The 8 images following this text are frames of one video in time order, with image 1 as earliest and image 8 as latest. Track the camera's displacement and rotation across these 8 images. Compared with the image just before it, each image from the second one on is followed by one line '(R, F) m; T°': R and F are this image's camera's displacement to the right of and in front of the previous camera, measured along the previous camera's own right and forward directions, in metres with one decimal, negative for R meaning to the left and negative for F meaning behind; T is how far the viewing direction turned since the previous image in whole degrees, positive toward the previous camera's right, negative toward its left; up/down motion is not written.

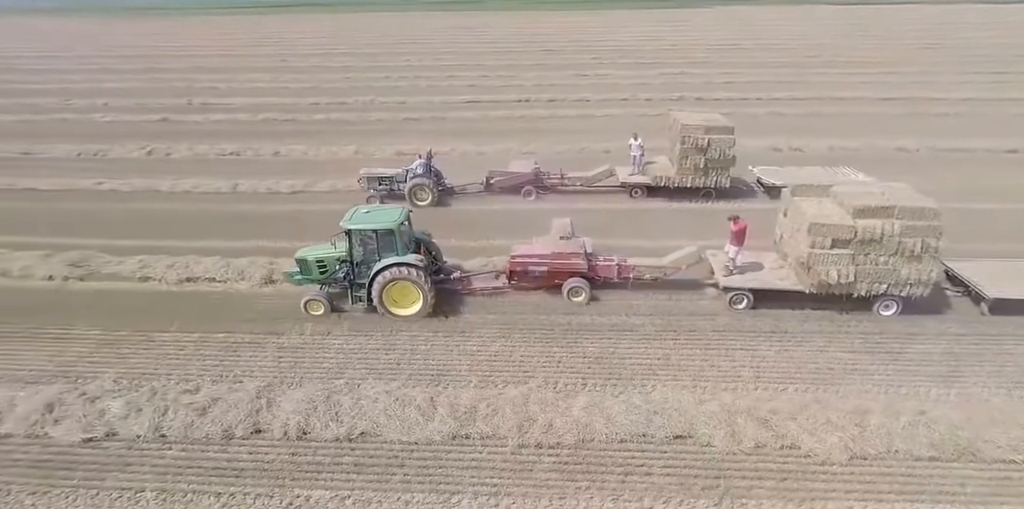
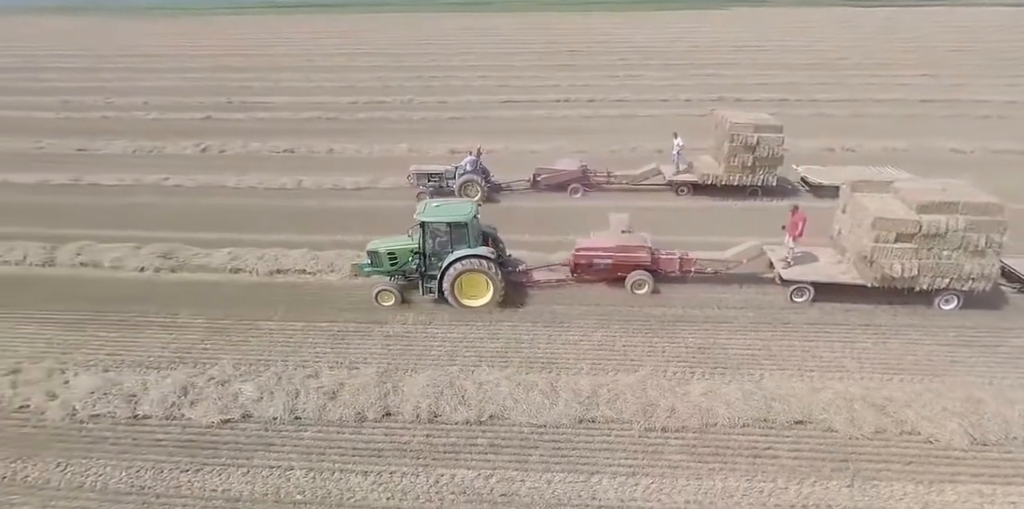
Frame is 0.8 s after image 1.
(-1.7, -0.2) m; 0°
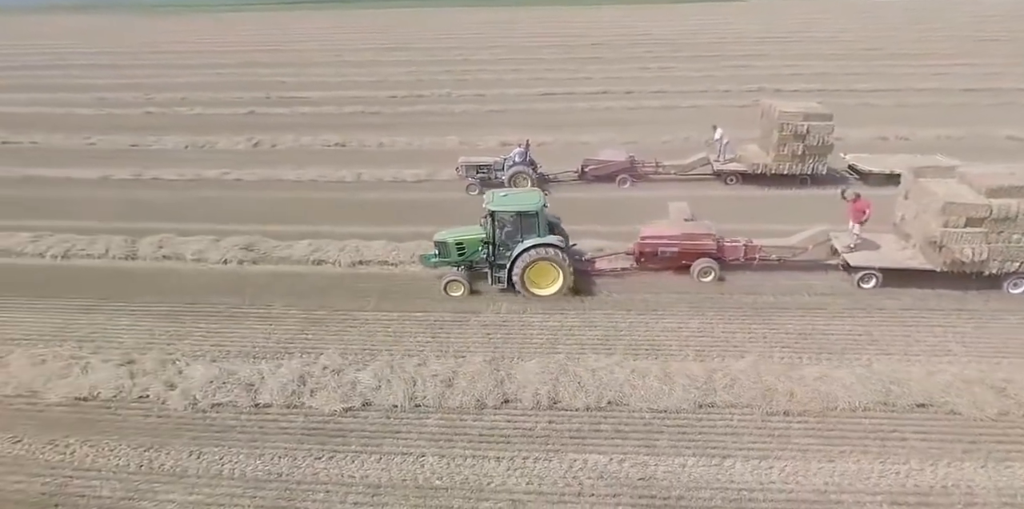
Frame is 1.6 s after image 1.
(-1.5, 0.0) m; 0°
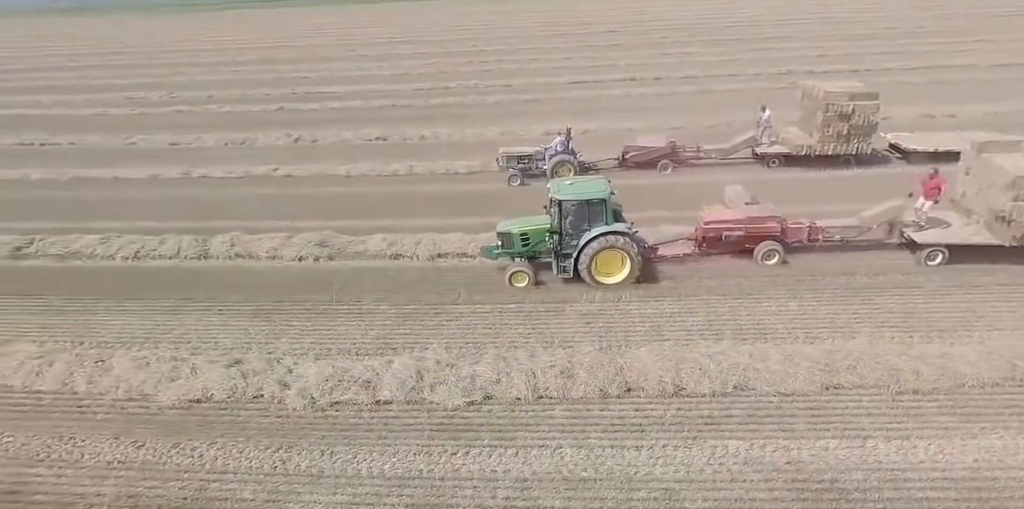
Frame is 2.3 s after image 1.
(-1.6, +0.2) m; +1°
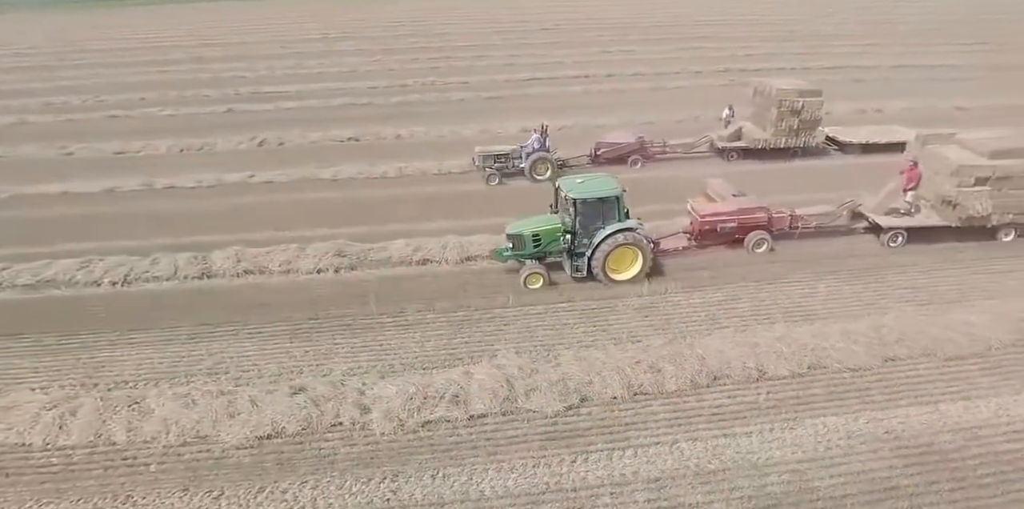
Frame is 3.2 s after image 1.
(-2.2, +0.4) m; +9°
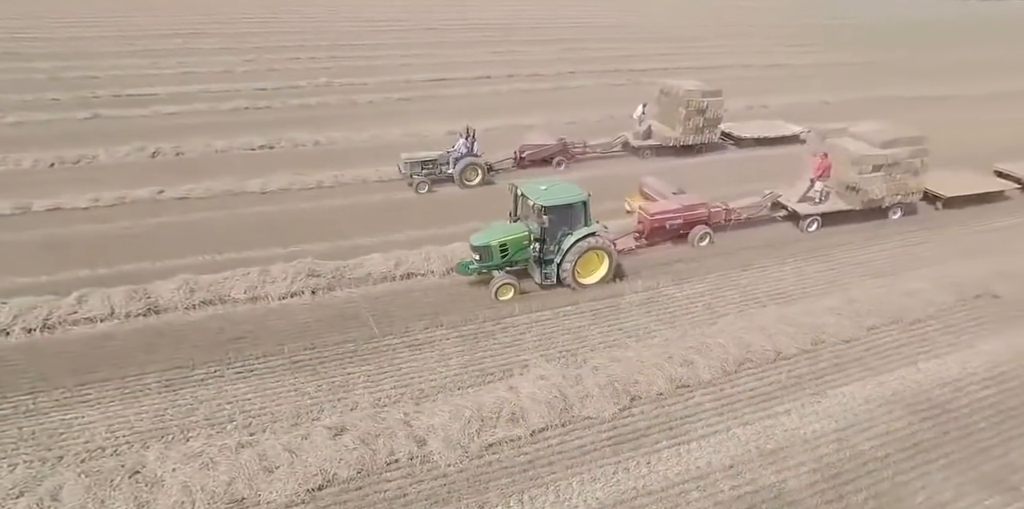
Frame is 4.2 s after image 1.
(-2.0, +0.5) m; +13°
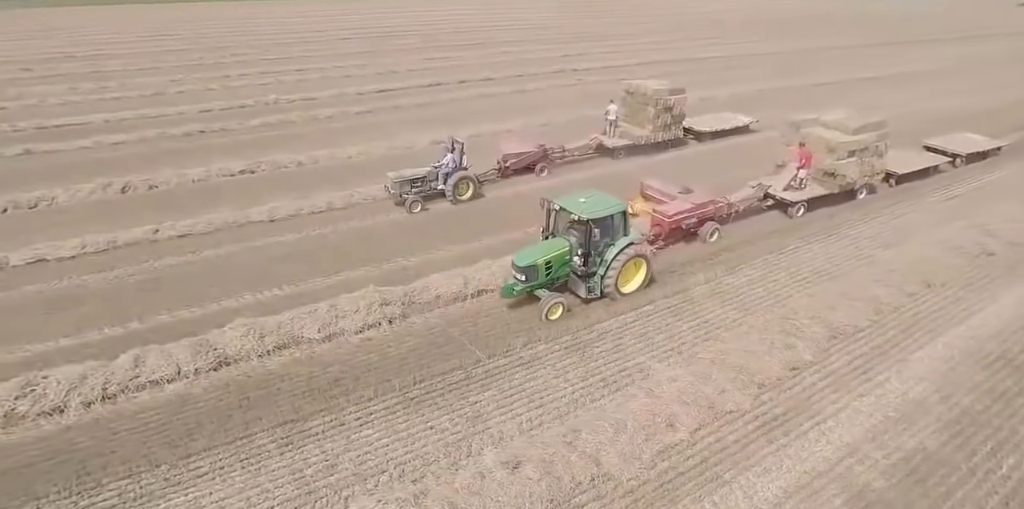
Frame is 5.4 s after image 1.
(-2.6, +0.4) m; +9°
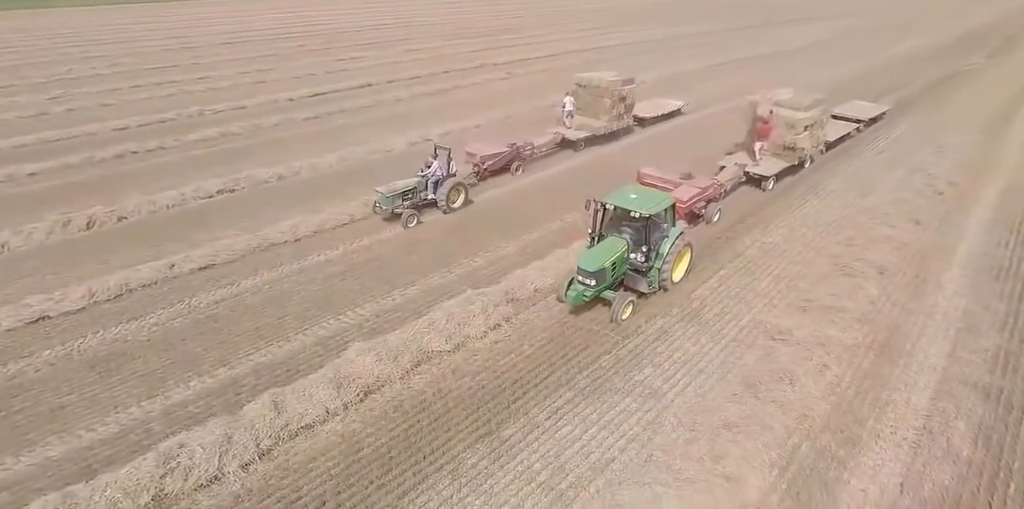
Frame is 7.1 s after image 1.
(-3.5, +0.4) m; +14°
